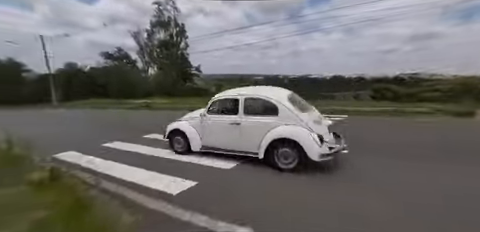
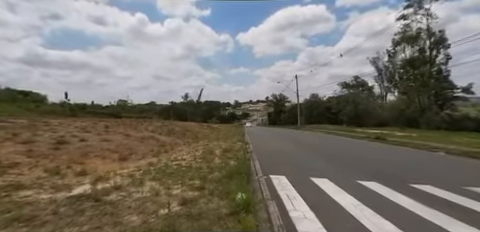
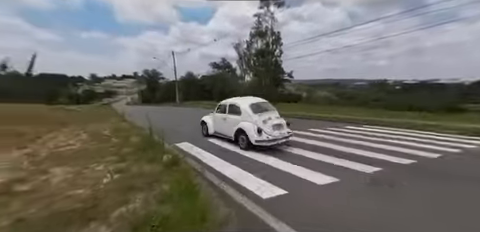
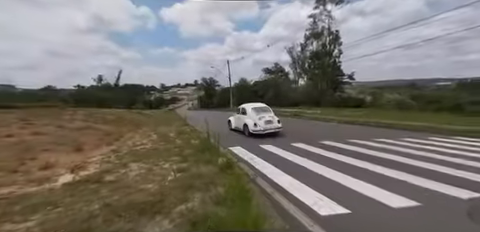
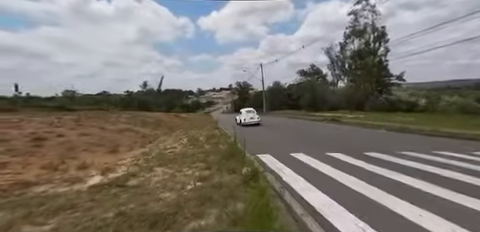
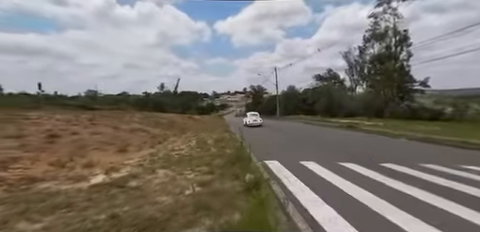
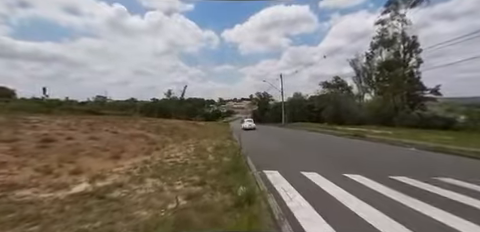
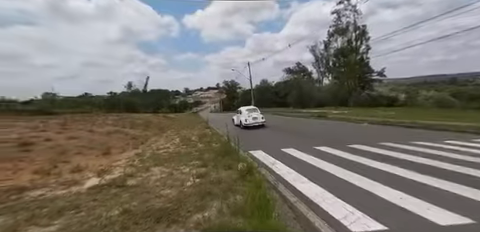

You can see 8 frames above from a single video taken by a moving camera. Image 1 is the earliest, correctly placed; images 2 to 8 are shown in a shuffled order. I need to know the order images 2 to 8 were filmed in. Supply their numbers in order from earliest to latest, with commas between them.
3, 4, 8, 5, 6, 7, 2
